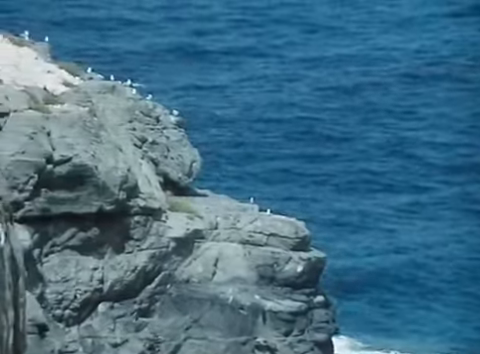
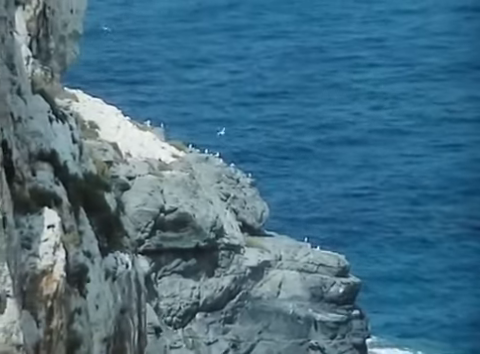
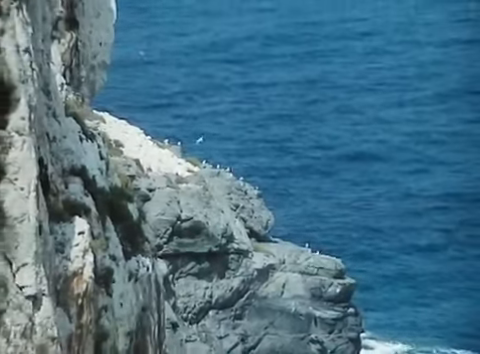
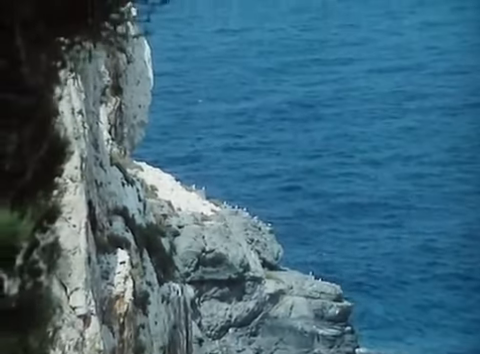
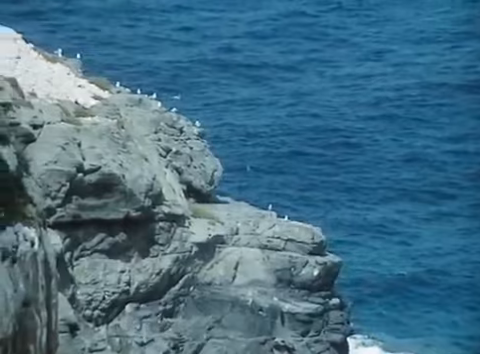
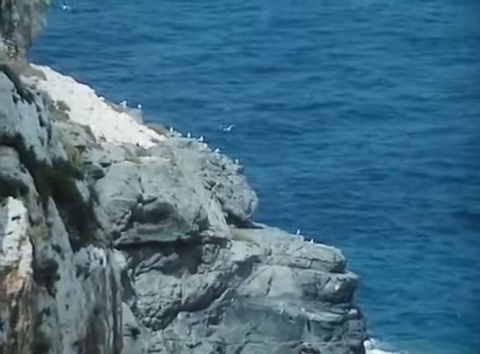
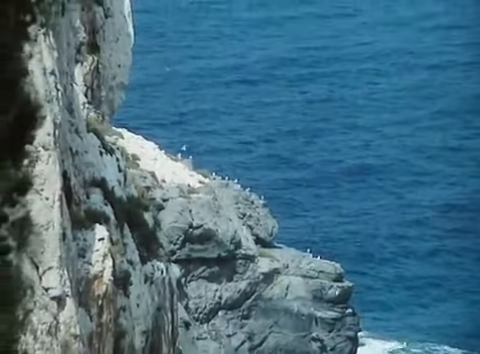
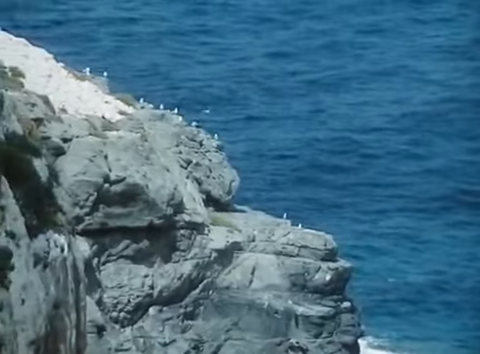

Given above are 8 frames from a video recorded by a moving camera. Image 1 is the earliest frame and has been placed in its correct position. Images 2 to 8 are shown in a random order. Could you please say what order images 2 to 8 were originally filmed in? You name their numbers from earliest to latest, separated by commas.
5, 8, 6, 2, 3, 7, 4
